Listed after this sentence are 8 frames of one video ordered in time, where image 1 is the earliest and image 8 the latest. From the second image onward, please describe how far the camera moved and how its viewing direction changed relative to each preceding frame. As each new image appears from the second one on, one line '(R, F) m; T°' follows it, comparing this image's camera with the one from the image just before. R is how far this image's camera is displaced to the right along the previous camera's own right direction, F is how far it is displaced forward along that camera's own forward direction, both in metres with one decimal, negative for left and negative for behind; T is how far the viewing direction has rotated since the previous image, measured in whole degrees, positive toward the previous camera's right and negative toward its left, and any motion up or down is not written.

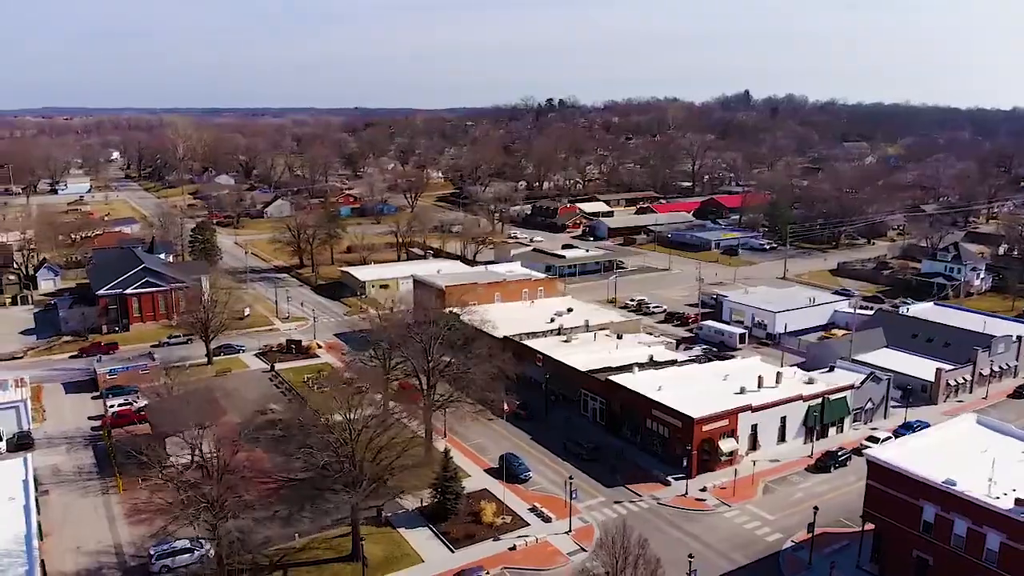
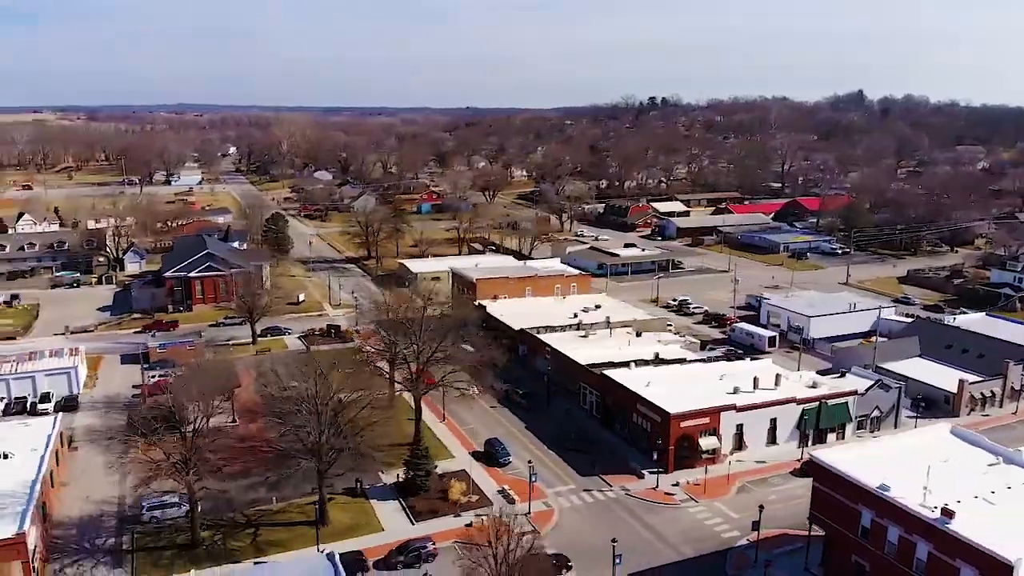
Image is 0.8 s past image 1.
(+5.1, -1.0) m; -8°
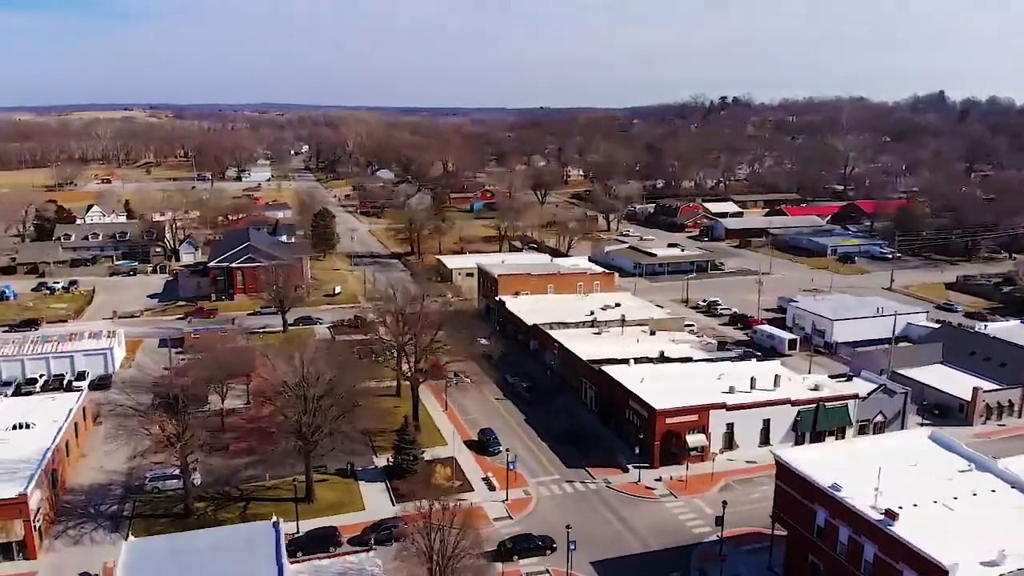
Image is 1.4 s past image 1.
(+3.4, -0.8) m; -5°
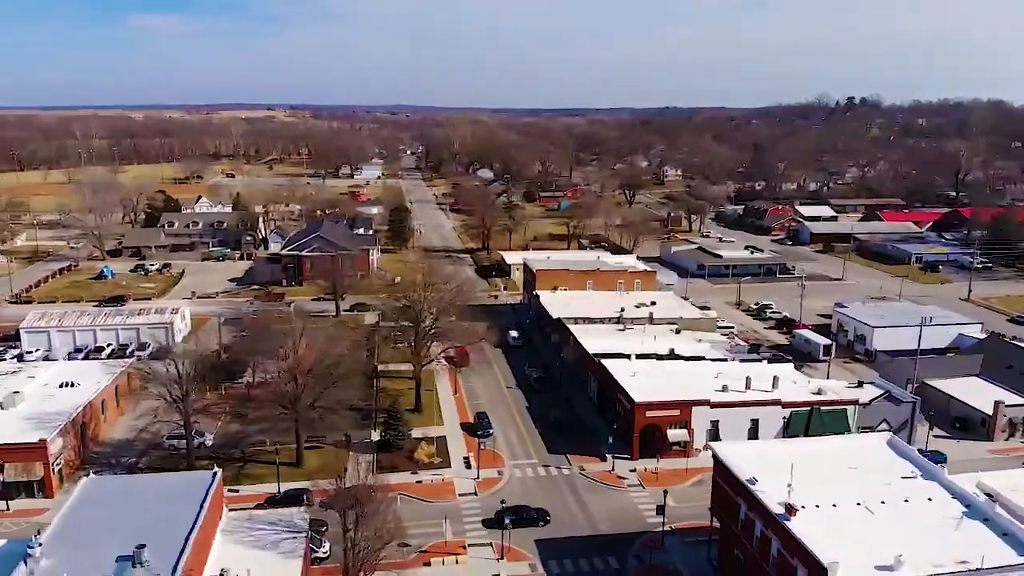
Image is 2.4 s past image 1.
(+5.9, -1.1) m; -9°
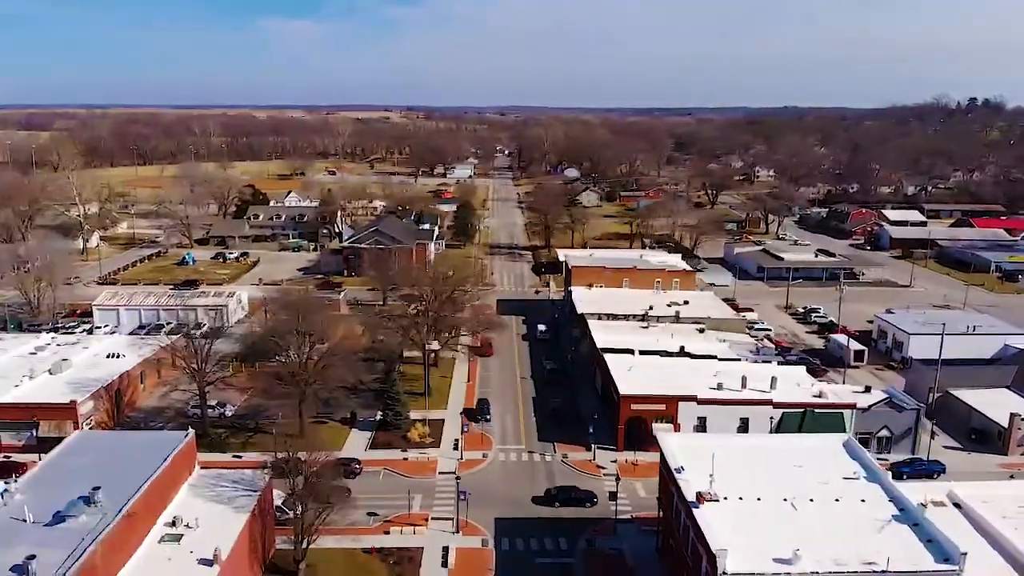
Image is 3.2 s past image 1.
(+5.3, -1.1) m; -8°
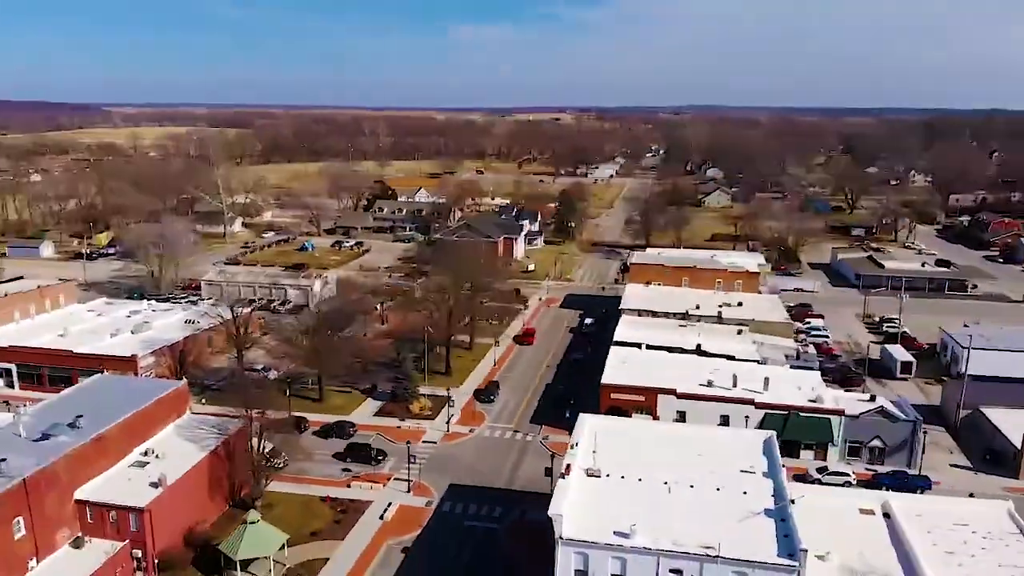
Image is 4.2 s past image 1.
(+8.6, -1.4) m; -13°
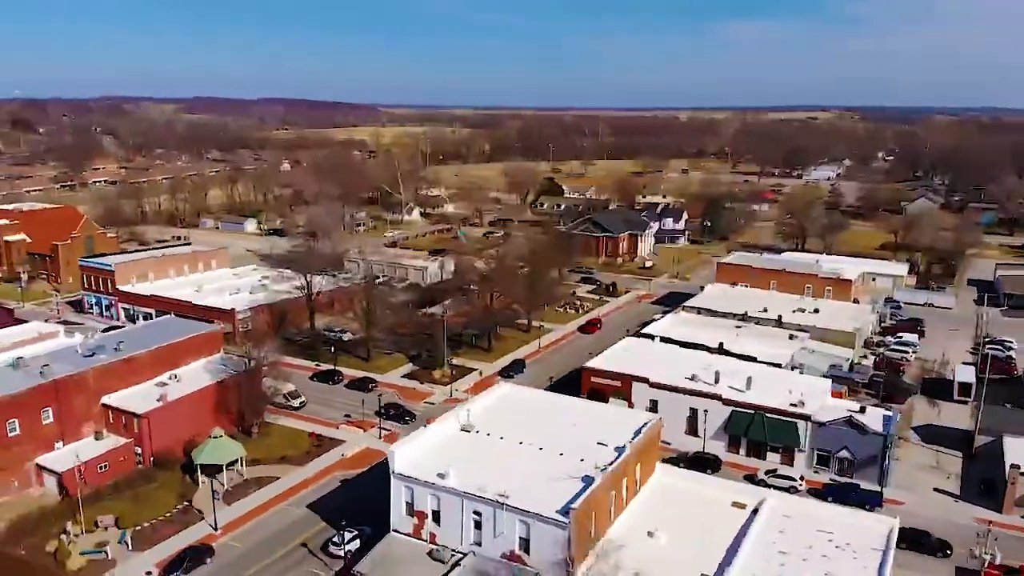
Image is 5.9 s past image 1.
(+12.7, -1.3) m; -18°
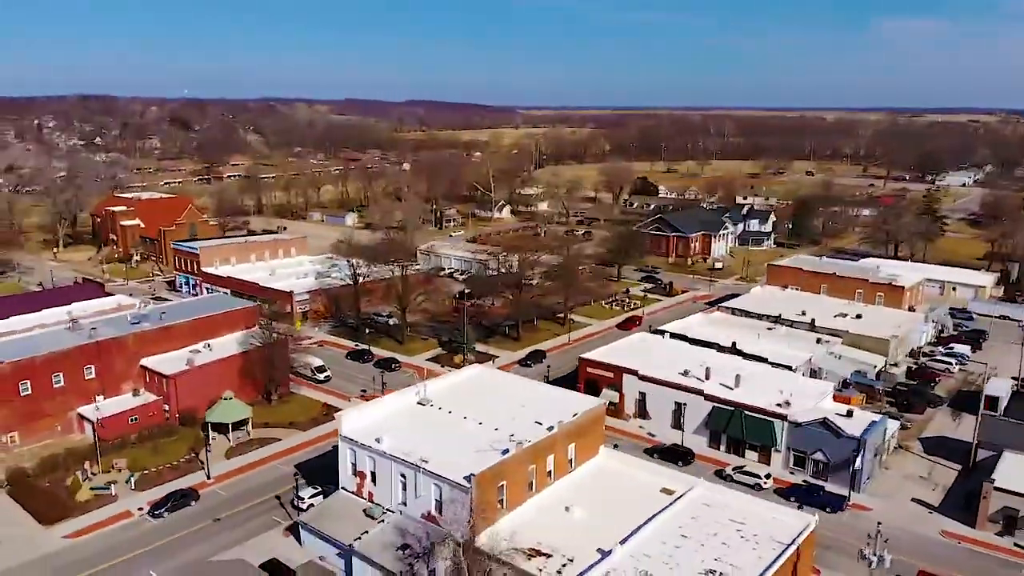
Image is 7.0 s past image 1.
(+7.1, -1.2) m; -10°
